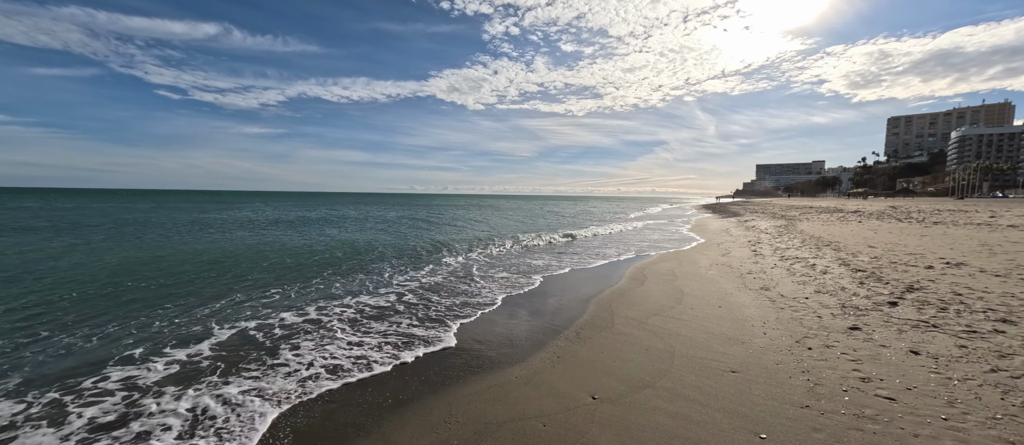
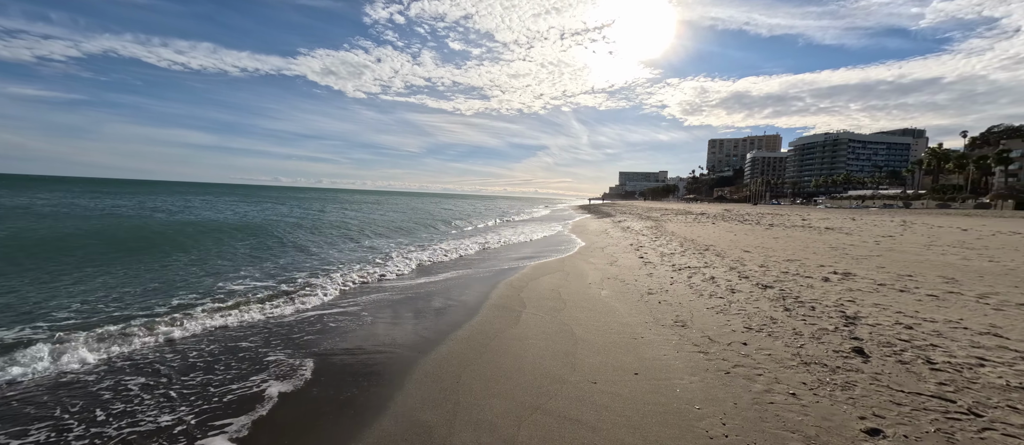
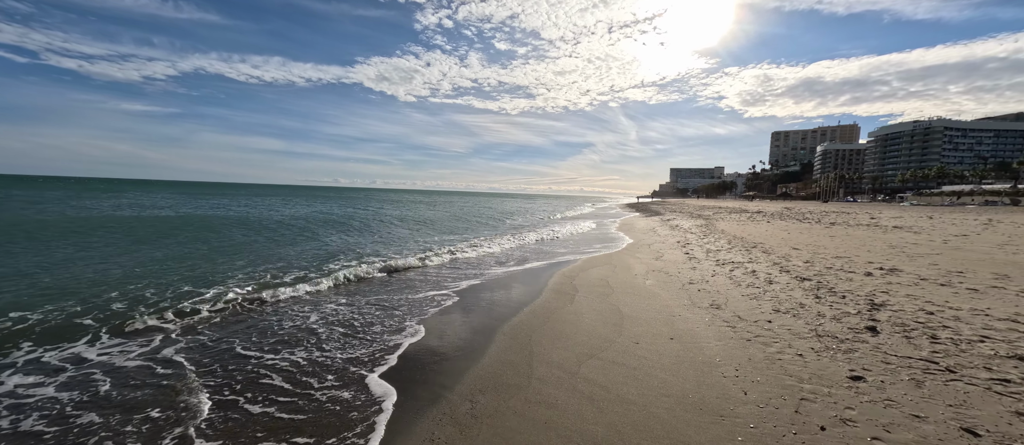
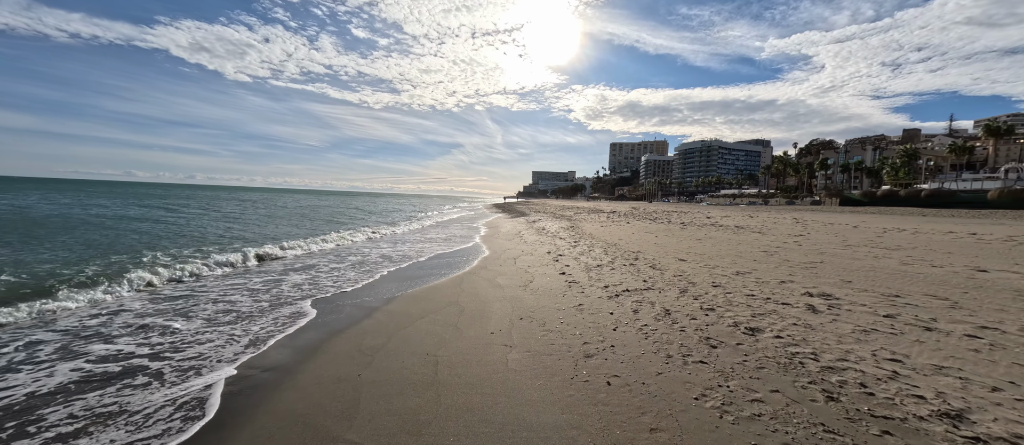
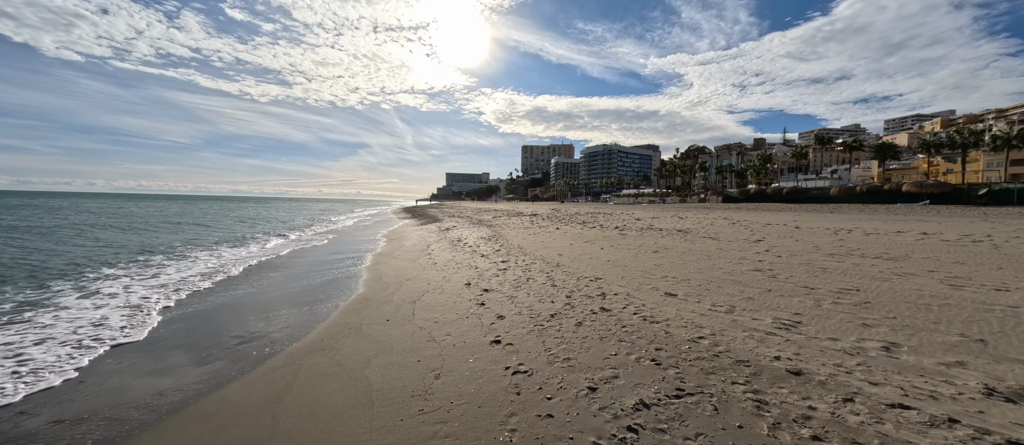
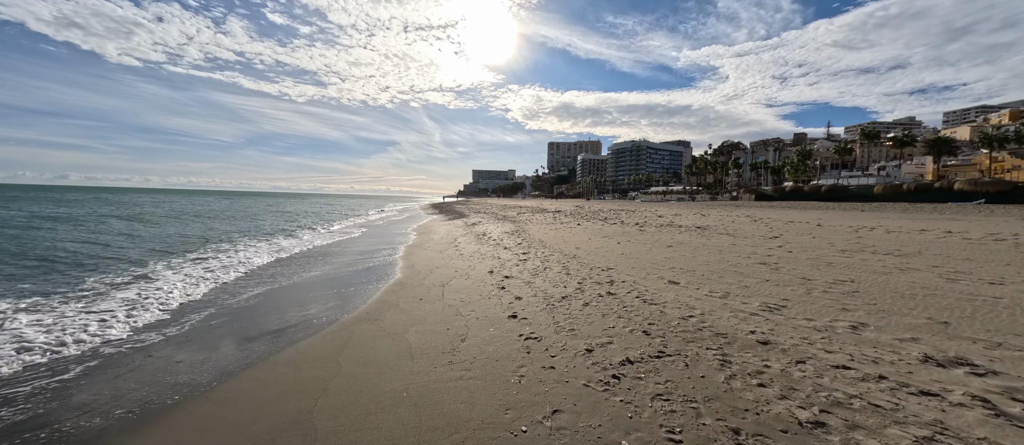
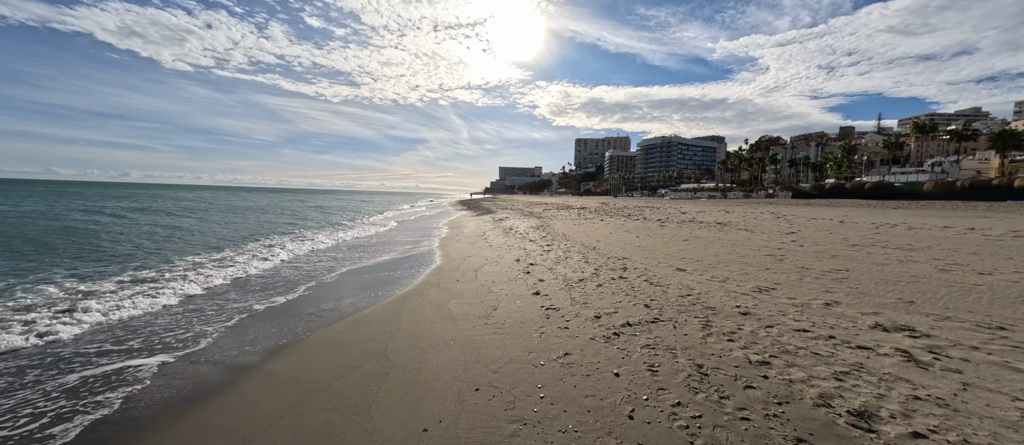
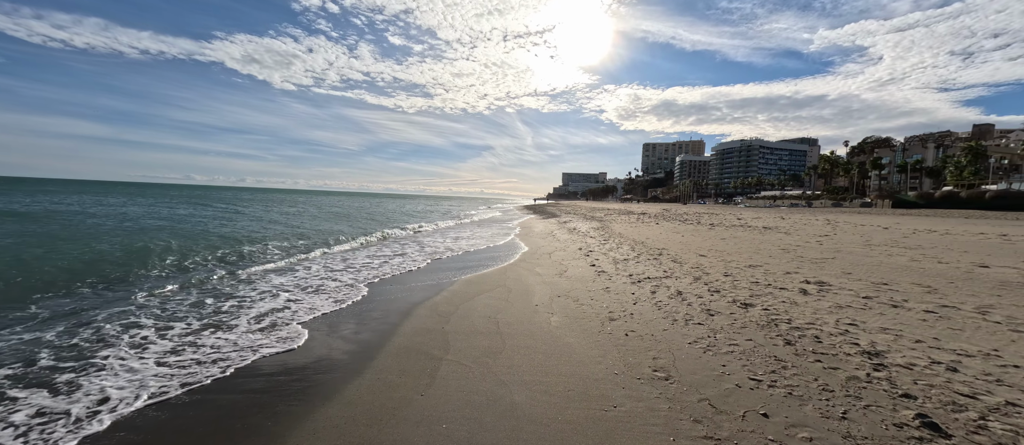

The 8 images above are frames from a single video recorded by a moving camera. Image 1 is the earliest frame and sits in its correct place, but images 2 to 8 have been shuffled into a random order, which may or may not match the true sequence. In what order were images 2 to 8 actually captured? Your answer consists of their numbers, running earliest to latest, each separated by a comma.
3, 2, 8, 4, 7, 6, 5
